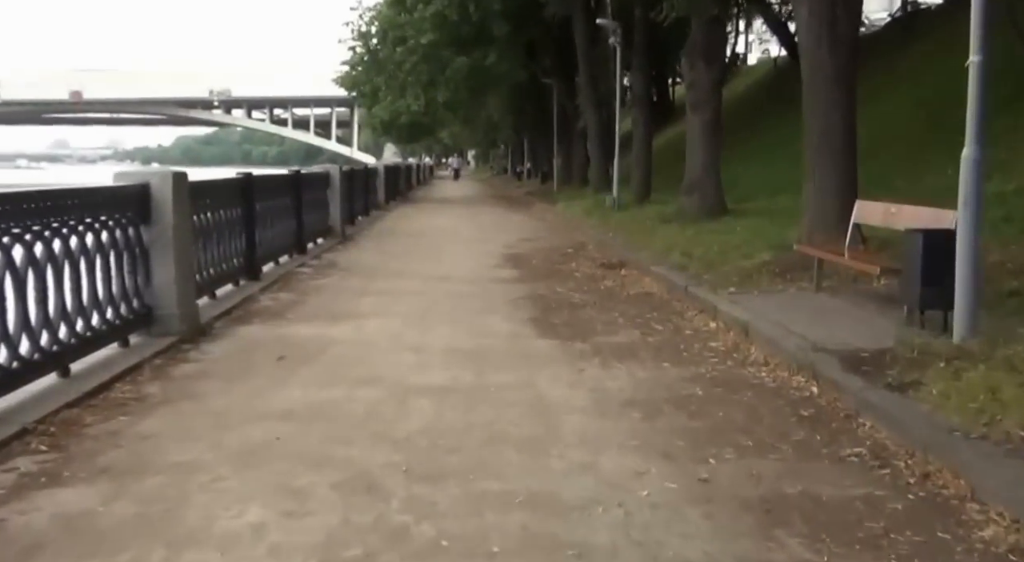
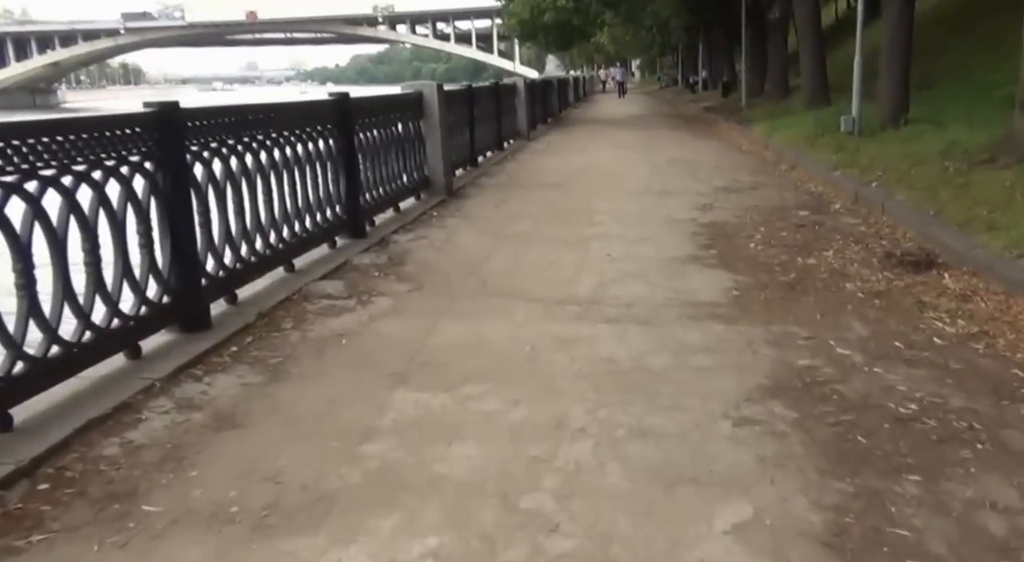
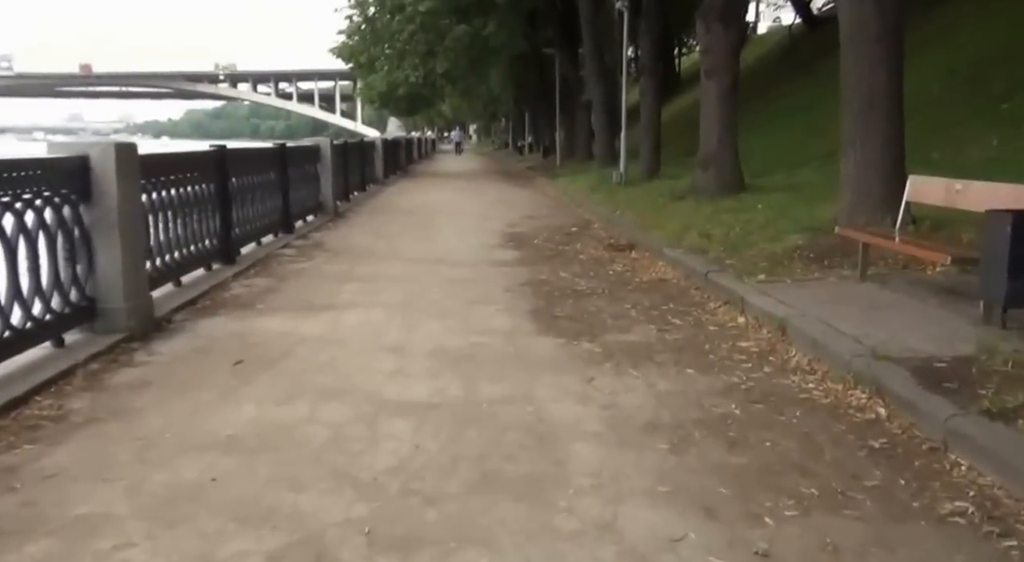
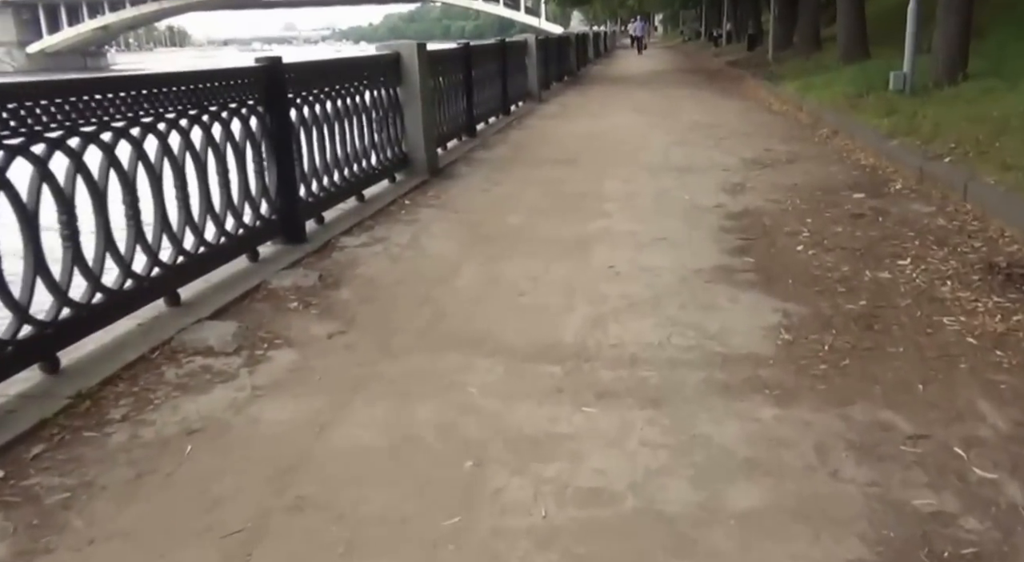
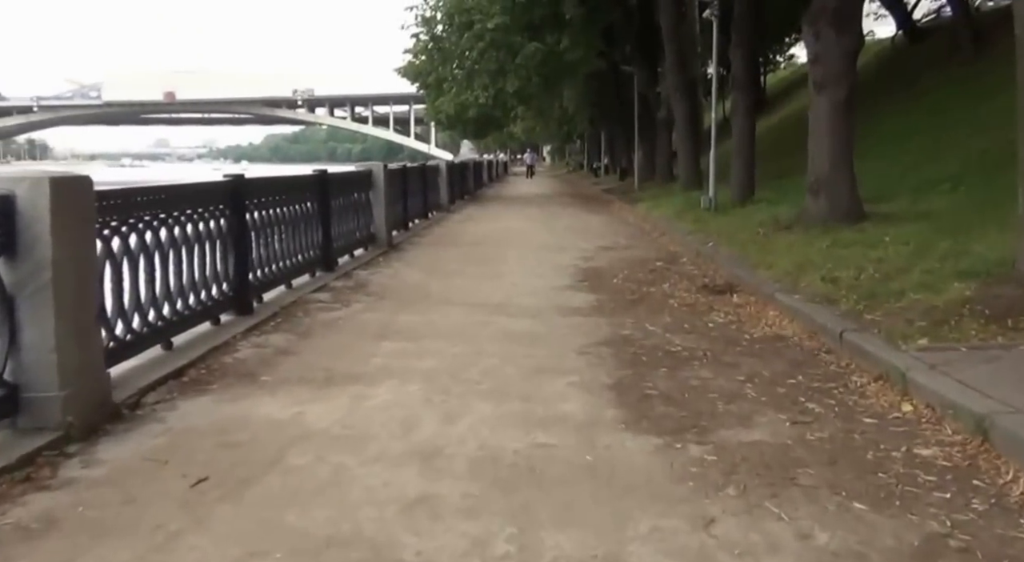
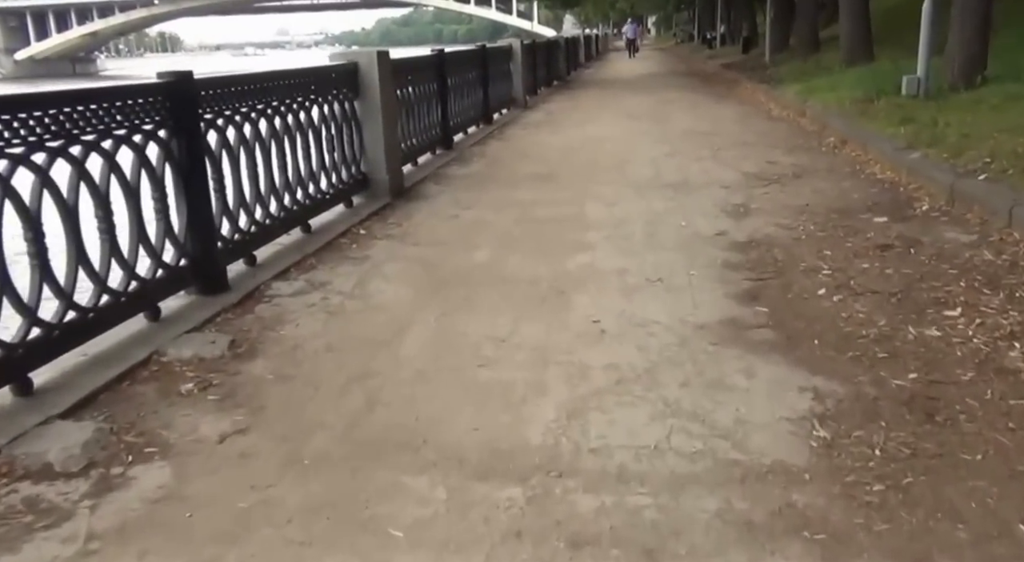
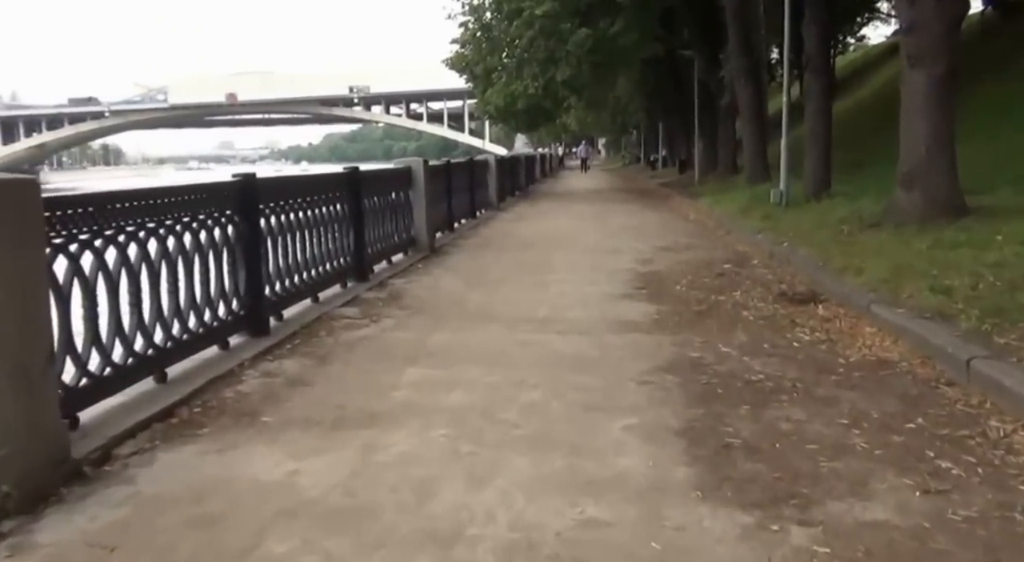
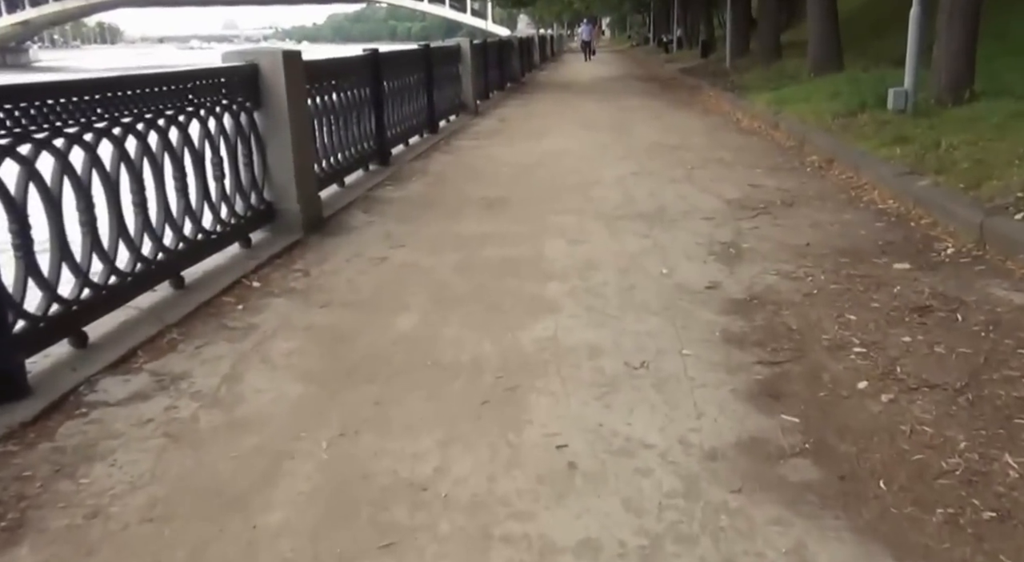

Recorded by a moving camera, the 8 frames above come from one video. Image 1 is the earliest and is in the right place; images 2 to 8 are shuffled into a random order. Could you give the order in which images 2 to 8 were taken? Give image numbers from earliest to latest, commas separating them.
3, 5, 7, 2, 4, 6, 8
